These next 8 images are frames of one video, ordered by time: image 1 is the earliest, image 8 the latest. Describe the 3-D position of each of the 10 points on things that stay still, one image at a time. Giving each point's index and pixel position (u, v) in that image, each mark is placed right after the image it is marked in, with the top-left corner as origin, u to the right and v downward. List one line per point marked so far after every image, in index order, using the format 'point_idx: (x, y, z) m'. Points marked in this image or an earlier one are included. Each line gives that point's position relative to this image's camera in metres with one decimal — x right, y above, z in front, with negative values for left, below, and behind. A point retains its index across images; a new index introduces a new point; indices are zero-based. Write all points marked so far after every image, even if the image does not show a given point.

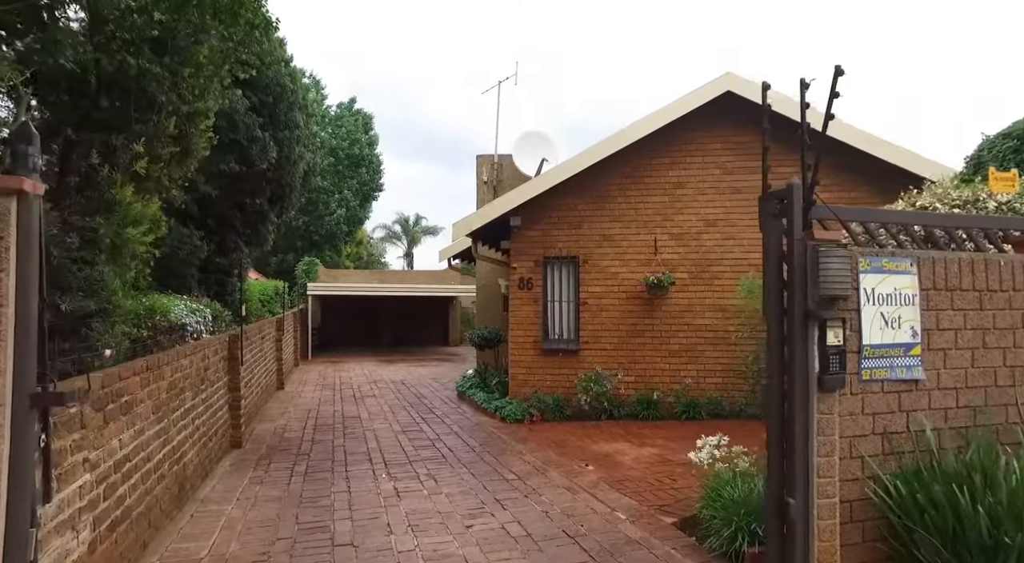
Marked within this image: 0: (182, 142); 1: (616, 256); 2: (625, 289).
0: (-3.0, +1.3, +5.4) m
1: (+1.6, +0.4, +8.8) m
2: (+1.7, -0.1, +8.7) m
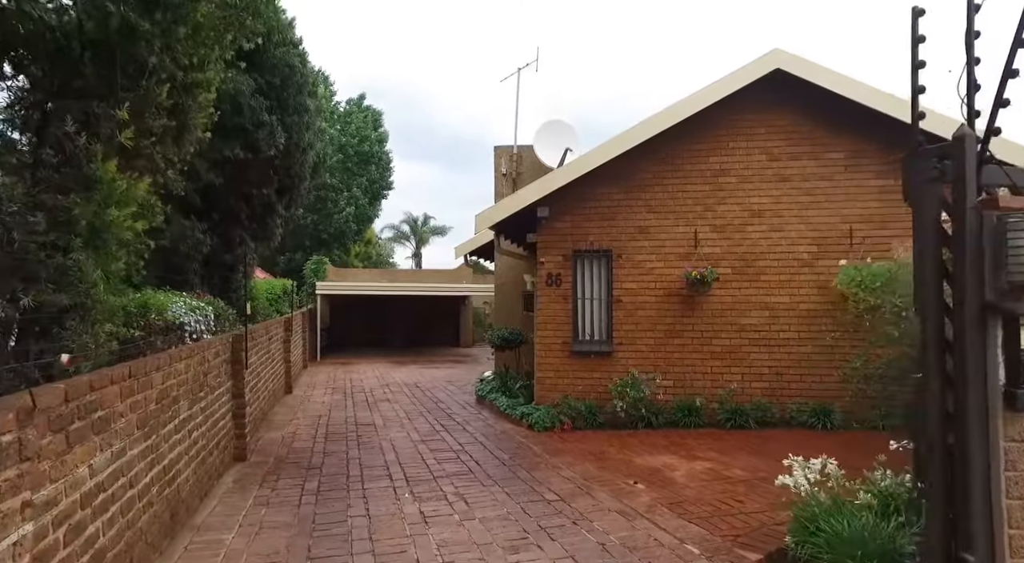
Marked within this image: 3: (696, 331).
0: (-2.7, +1.3, +4.7) m
1: (+1.9, +0.4, +8.1) m
2: (+2.0, -0.1, +8.0) m
3: (+2.4, -0.7, +7.9) m
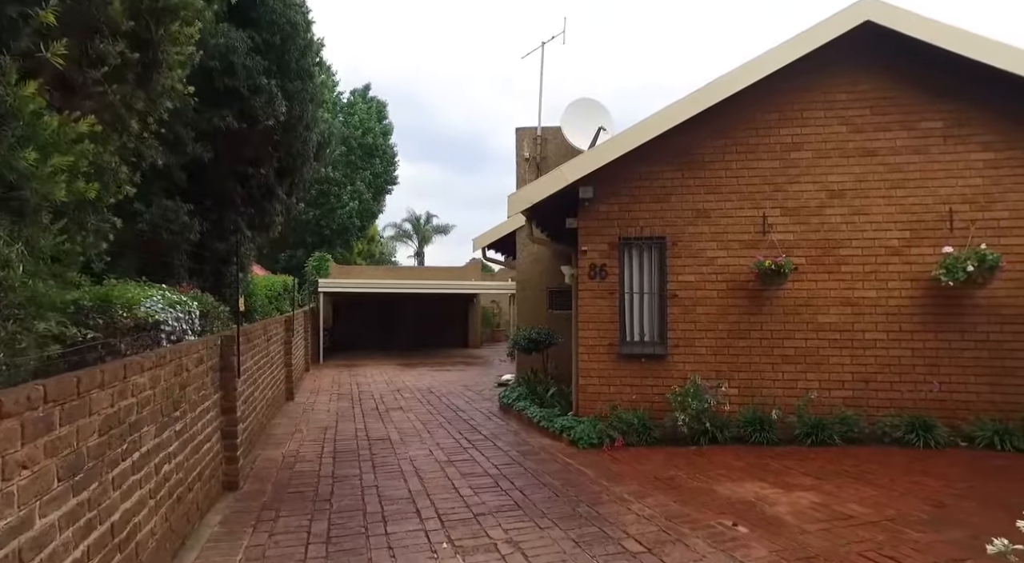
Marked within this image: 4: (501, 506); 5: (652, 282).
0: (-2.2, +1.4, +3.6) m
1: (+2.4, +0.5, +6.9) m
2: (+2.5, 0.0, +6.9) m
3: (+2.9, -0.6, +6.8) m
4: (-0.1, -1.7, +4.6) m
5: (+1.7, 0.0, +7.2) m
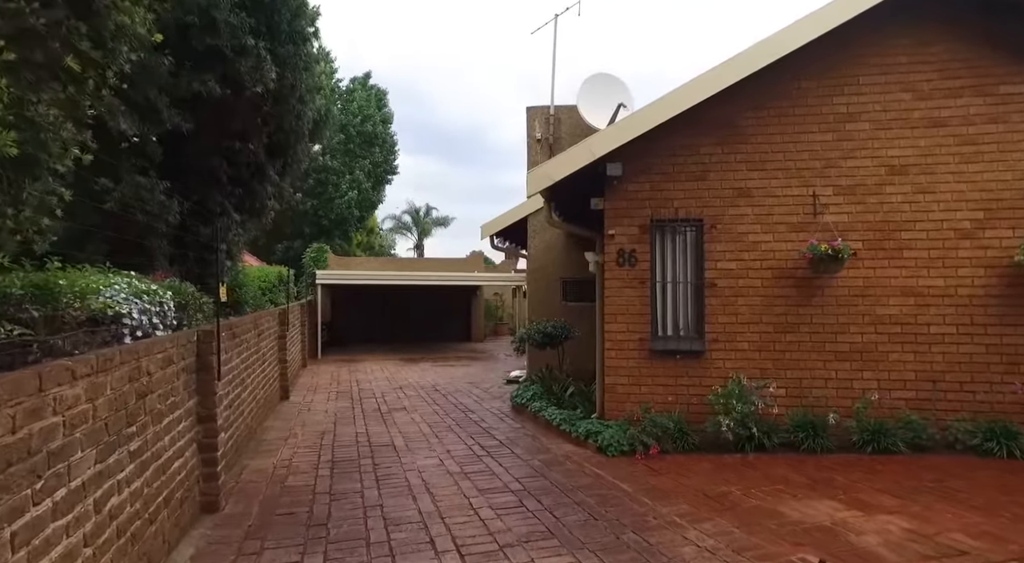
0: (-2.0, +1.5, +2.8) m
1: (+2.6, +0.7, +6.2) m
2: (+2.7, +0.2, +6.1) m
3: (+3.1, -0.4, +6.0) m
4: (+0.1, -1.6, +3.8) m
5: (+1.9, +0.1, +6.4) m
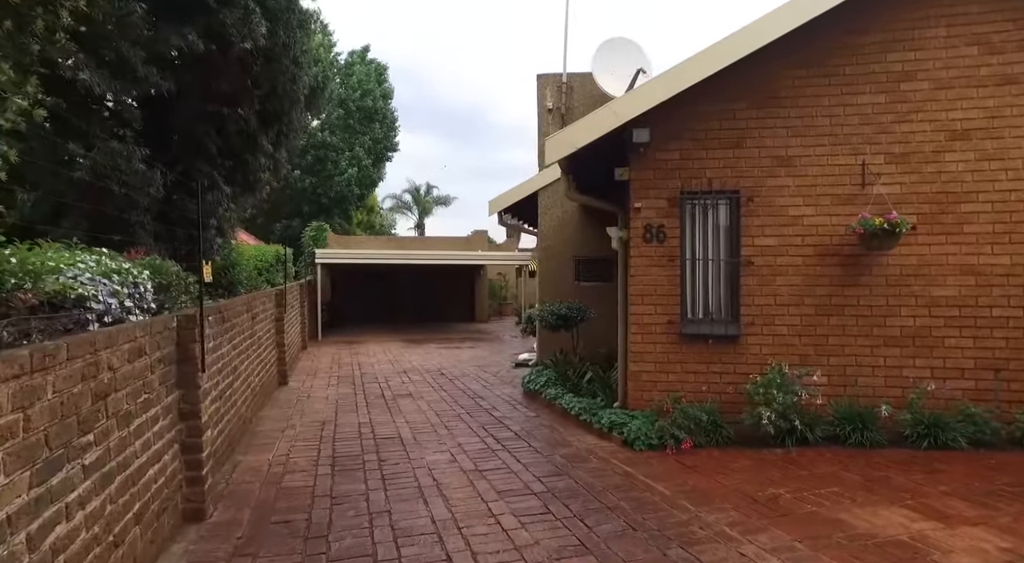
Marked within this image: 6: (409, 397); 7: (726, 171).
0: (-1.9, +1.6, +2.2) m
1: (+2.7, +0.9, +5.6) m
2: (+2.8, +0.4, +5.6) m
3: (+3.2, -0.2, +5.5) m
4: (+0.3, -1.5, +3.3) m
5: (+2.1, +0.3, +5.8) m
6: (-1.5, -1.6, +8.4) m
7: (+2.1, +1.1, +5.7) m
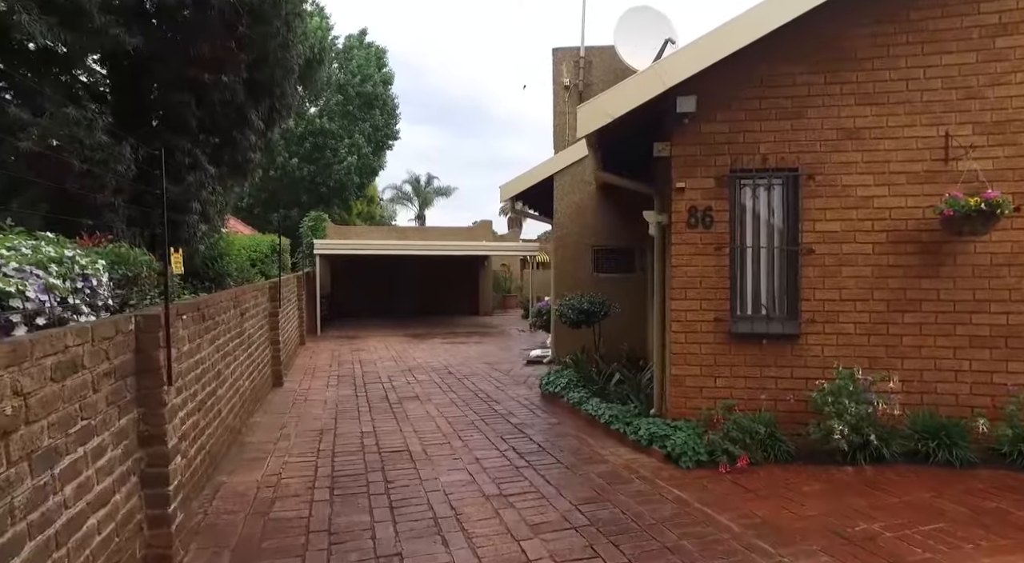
0: (-1.7, +1.6, +1.5) m
1: (+2.9, +1.0, +4.8) m
2: (+3.0, +0.4, +4.8) m
3: (+3.5, -0.2, +4.7) m
4: (+0.5, -1.5, +2.6) m
5: (+2.3, +0.4, +5.1) m
6: (-1.3, -1.5, +7.7) m
7: (+2.3, +1.2, +5.0) m
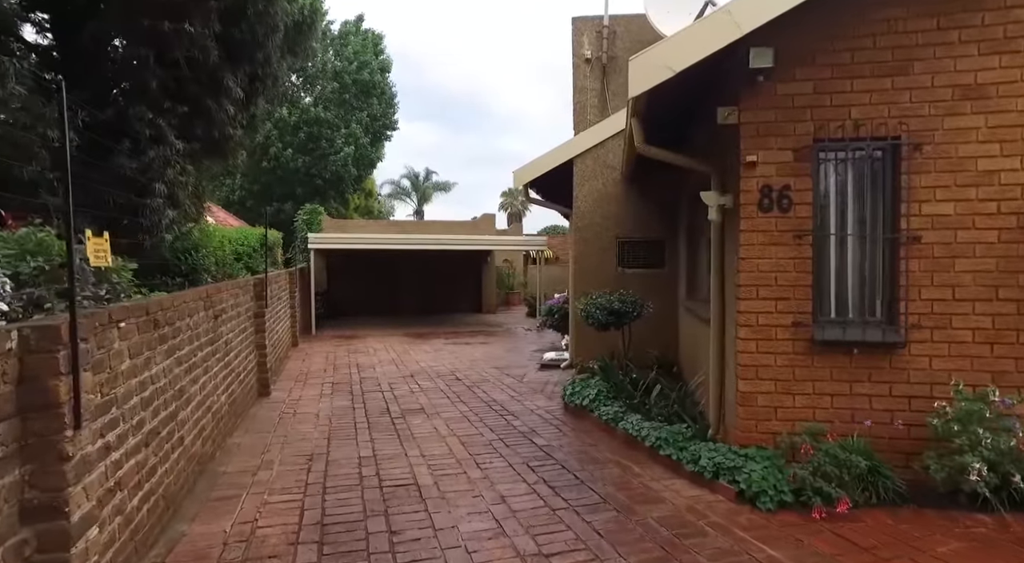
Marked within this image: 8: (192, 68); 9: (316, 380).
0: (-1.4, +1.6, +0.5) m
1: (+3.2, +1.0, +3.9) m
2: (+3.3, +0.5, +3.9) m
3: (+3.7, -0.1, +3.8) m
4: (+0.7, -1.4, +1.6) m
5: (+2.5, +0.4, +4.1) m
6: (-1.0, -1.5, +6.7) m
7: (+2.5, +1.2, +4.0) m
8: (-2.7, +1.8, +5.0) m
9: (-3.0, -1.5, +8.9) m
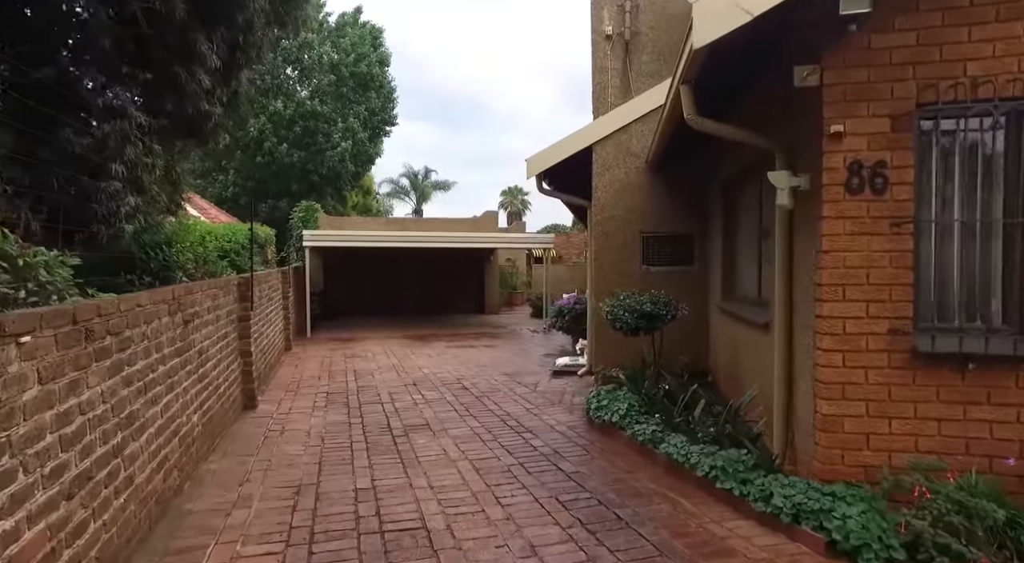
0: (-1.2, +1.6, -0.3) m
1: (+3.3, +1.0, +3.1) m
2: (+3.5, +0.5, +3.1) m
3: (+3.9, -0.1, +3.0) m
4: (+0.9, -1.4, +0.8) m
5: (+2.7, +0.5, +3.3) m
6: (-0.9, -1.5, +5.9) m
7: (+2.7, +1.2, +3.2) m
8: (-2.5, +1.8, +4.2) m
9: (-2.8, -1.4, +8.1) m
